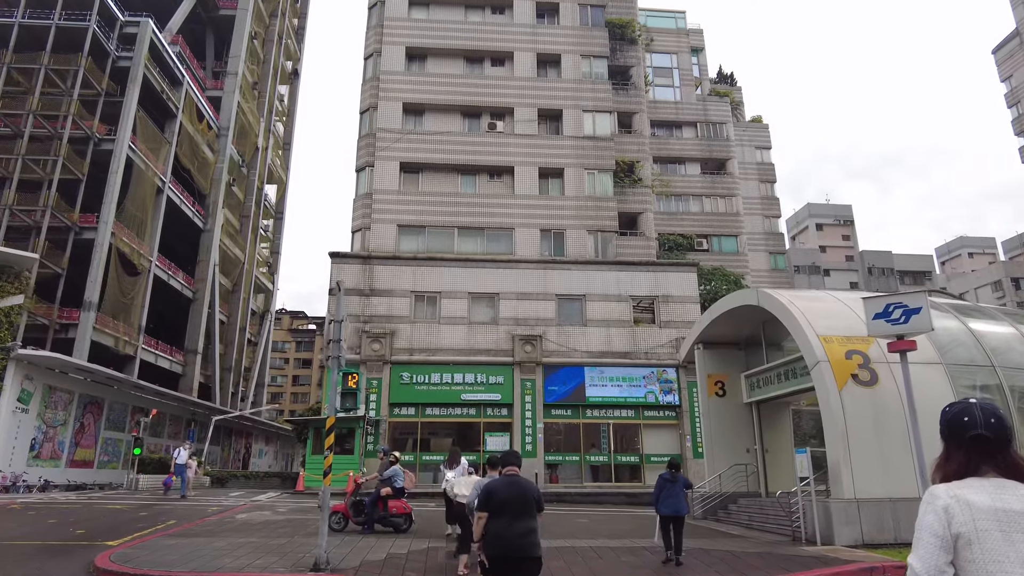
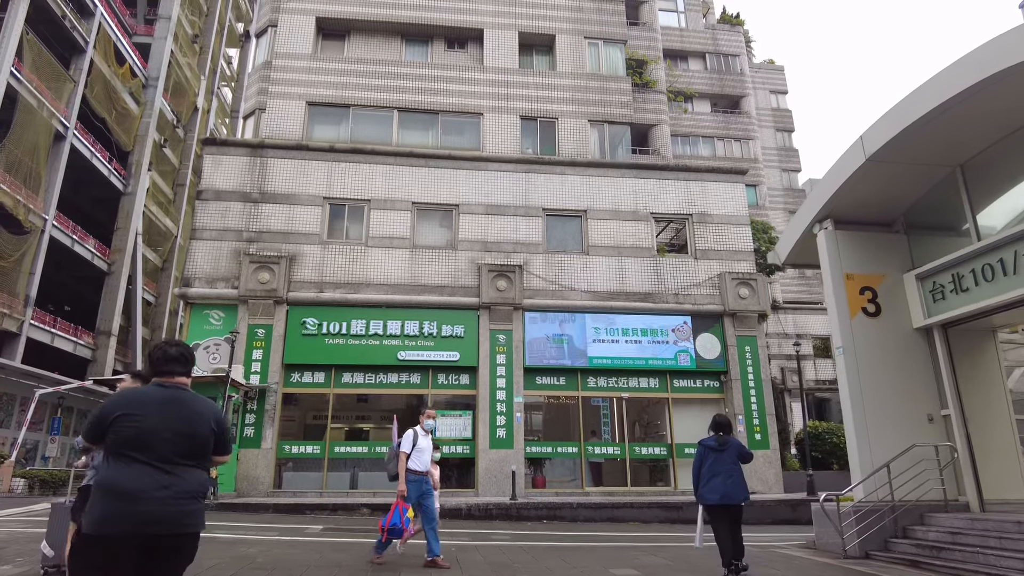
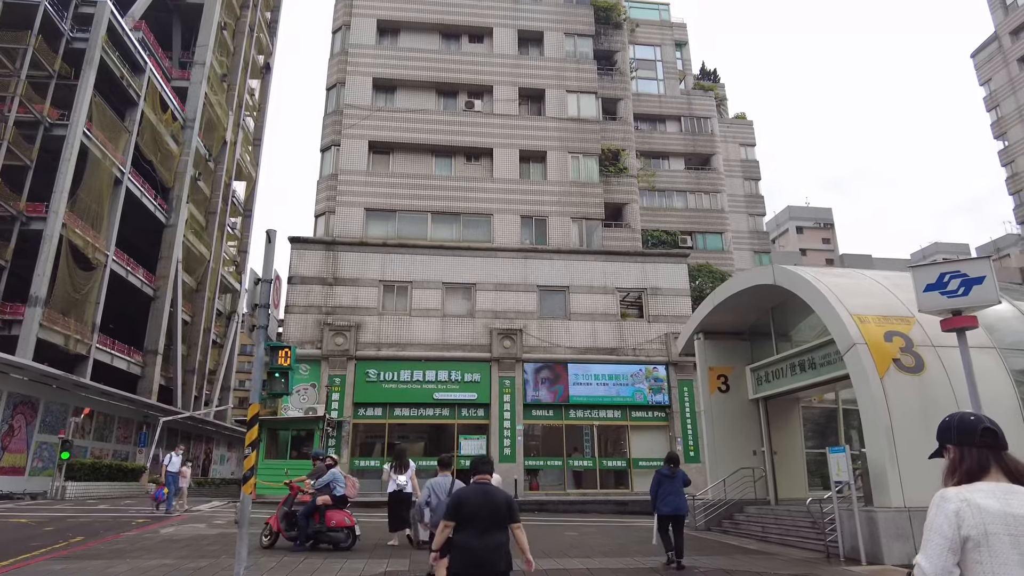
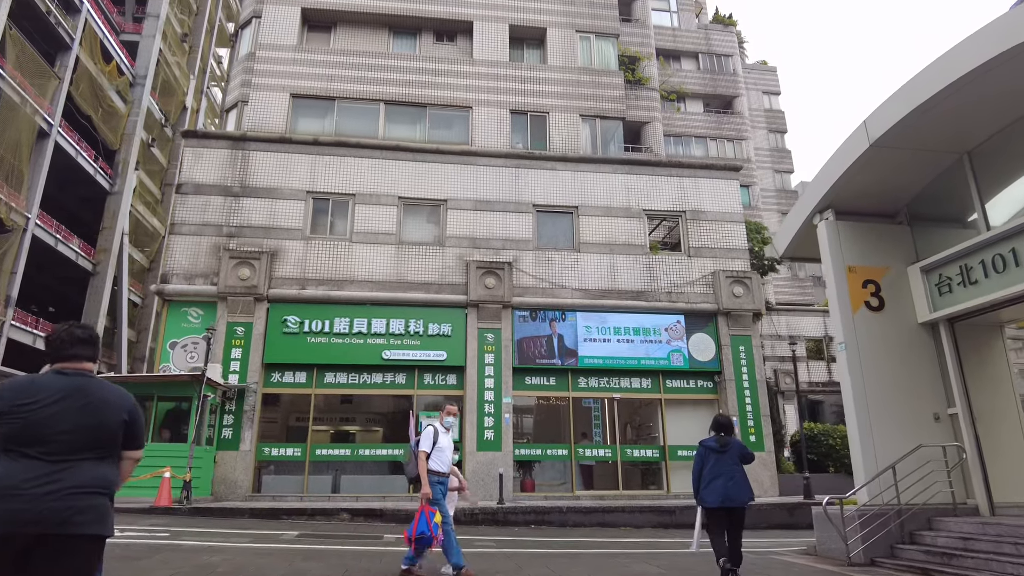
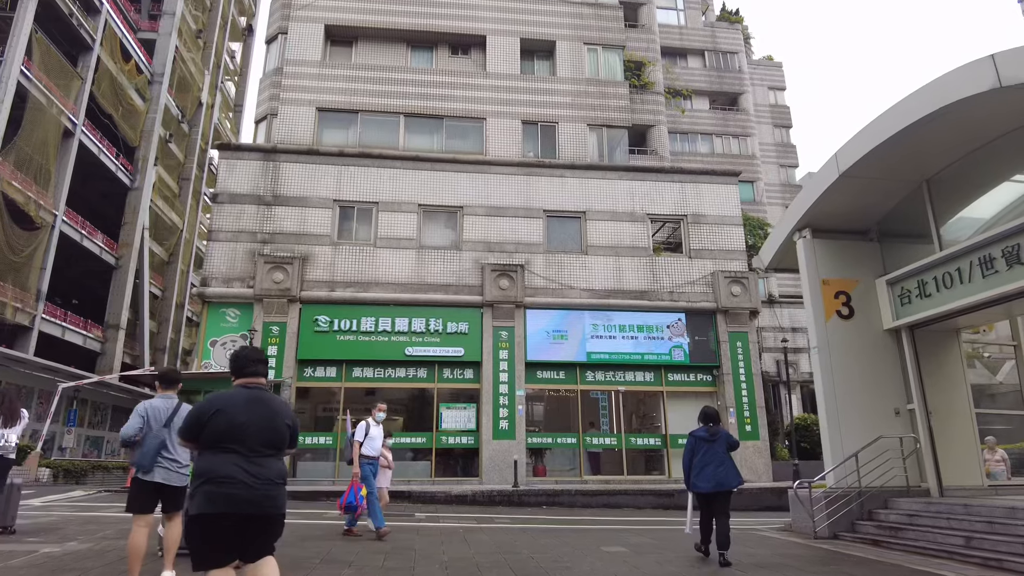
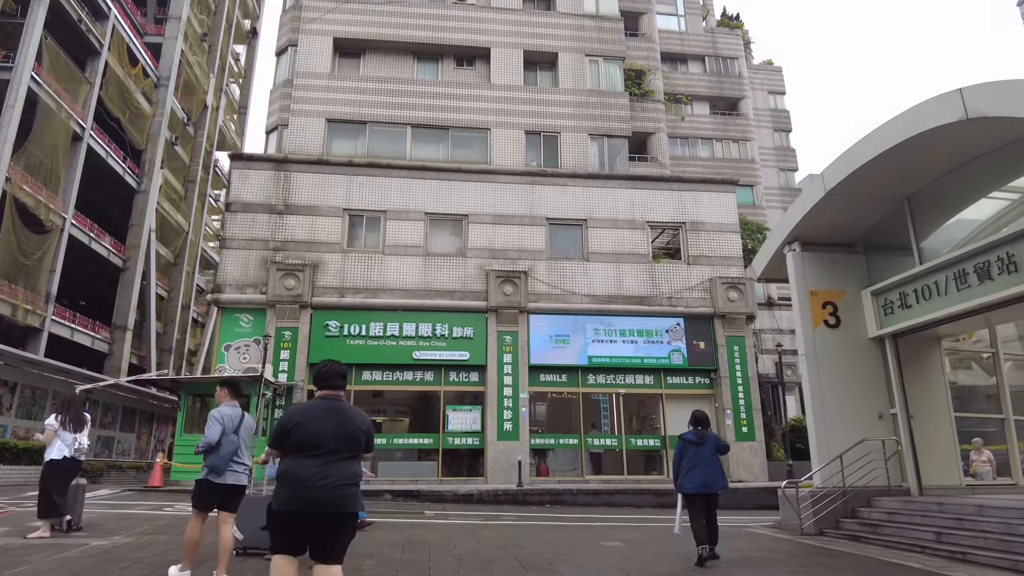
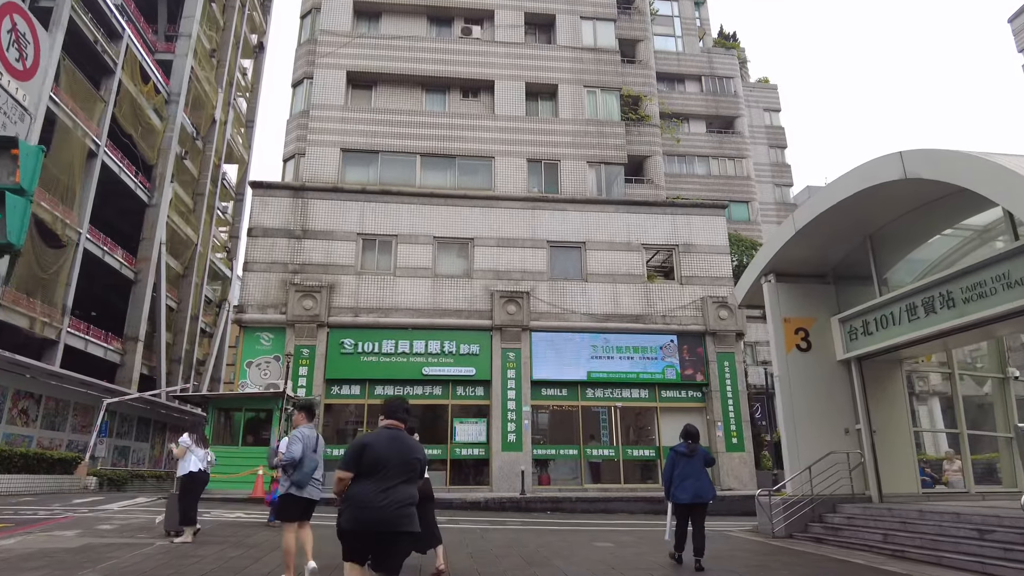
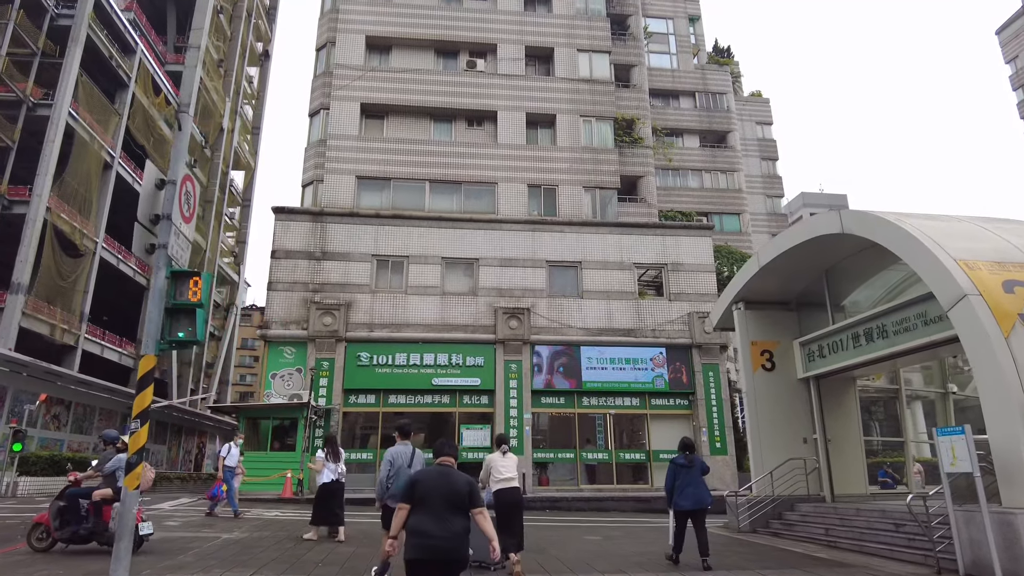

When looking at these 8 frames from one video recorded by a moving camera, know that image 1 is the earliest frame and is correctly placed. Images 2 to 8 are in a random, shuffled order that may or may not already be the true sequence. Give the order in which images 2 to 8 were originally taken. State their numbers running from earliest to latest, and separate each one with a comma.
3, 8, 7, 6, 5, 2, 4
